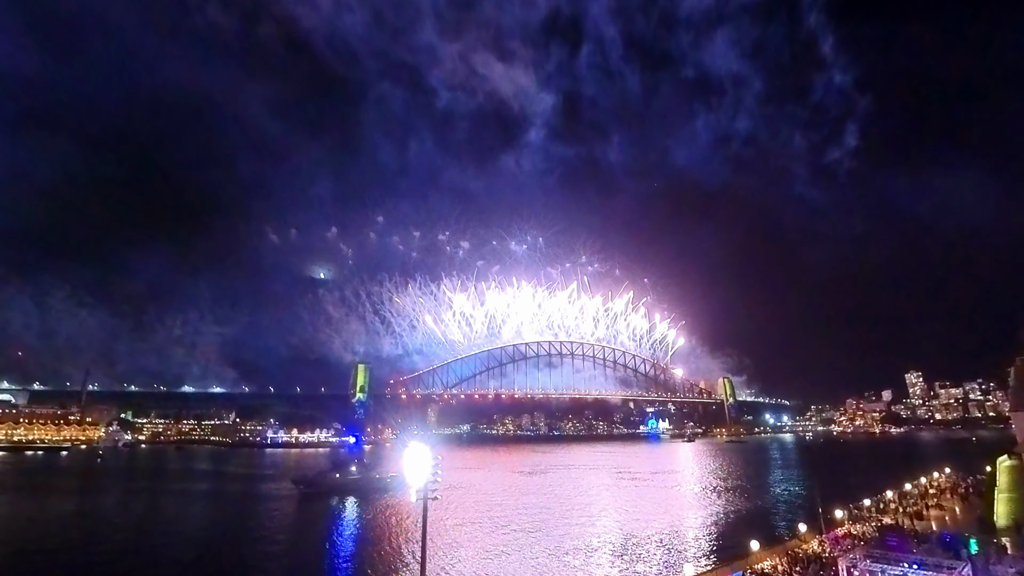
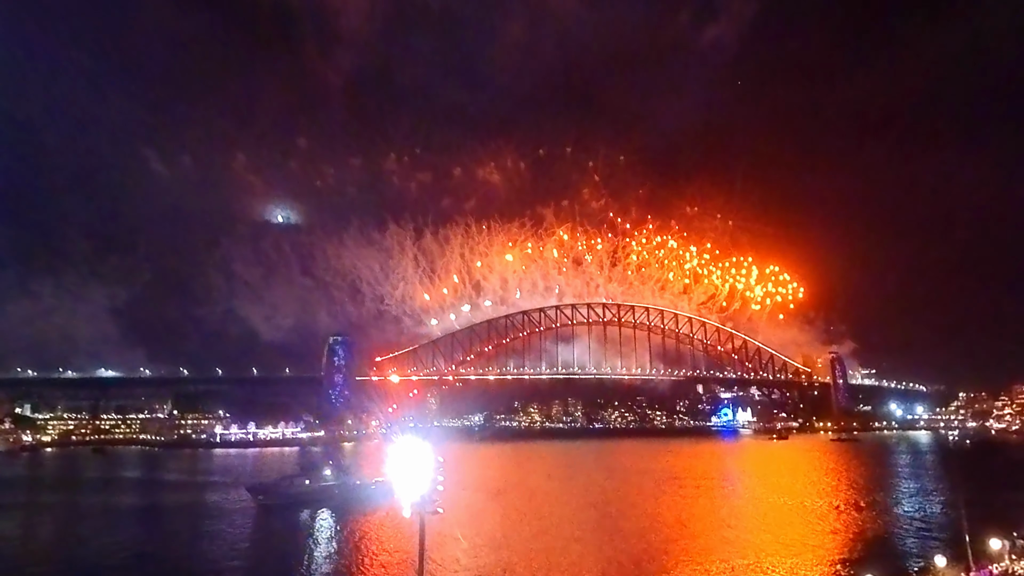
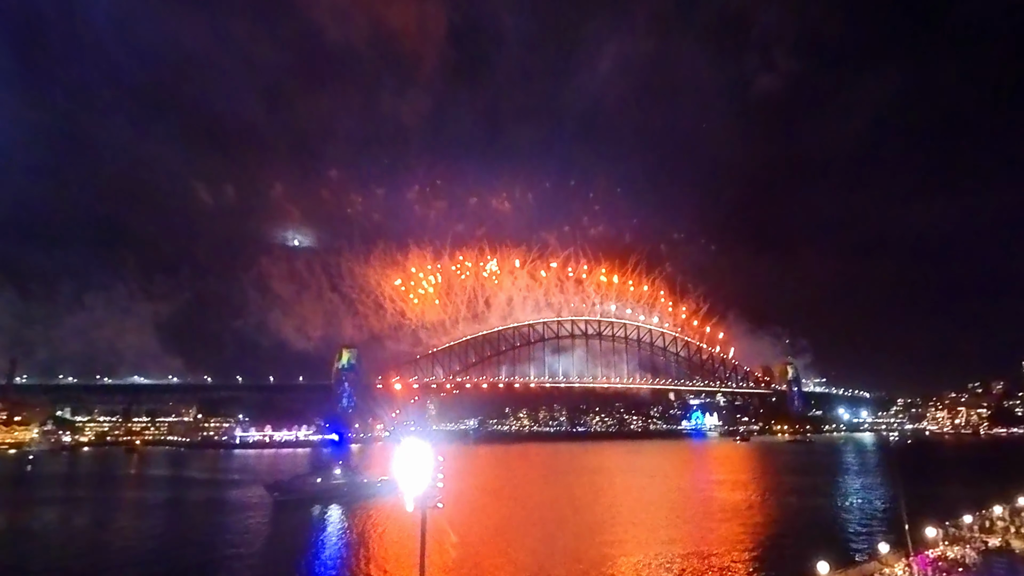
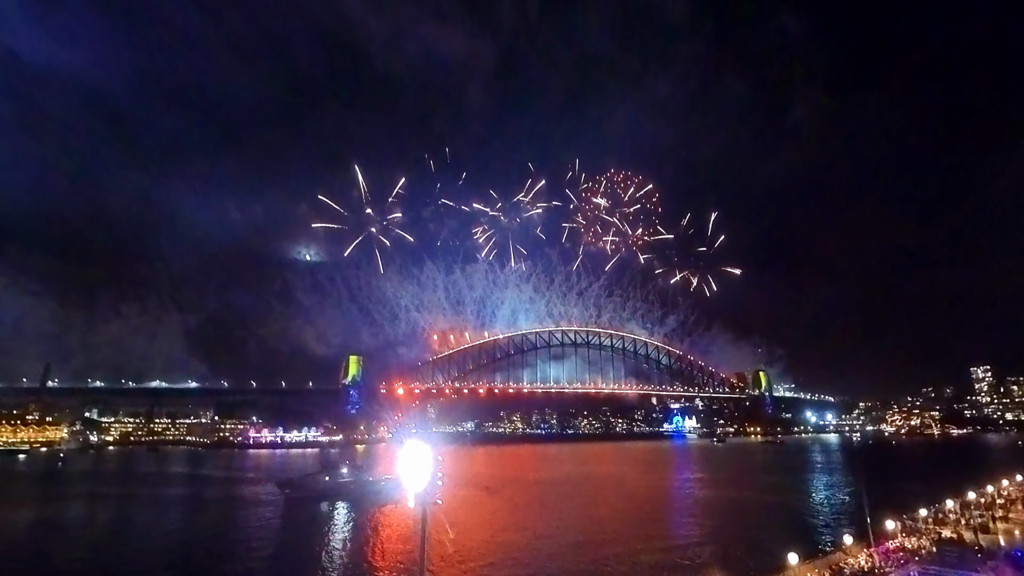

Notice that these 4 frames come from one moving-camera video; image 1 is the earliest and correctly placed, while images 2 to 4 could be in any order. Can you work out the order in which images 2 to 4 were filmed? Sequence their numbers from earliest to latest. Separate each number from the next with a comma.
4, 3, 2
